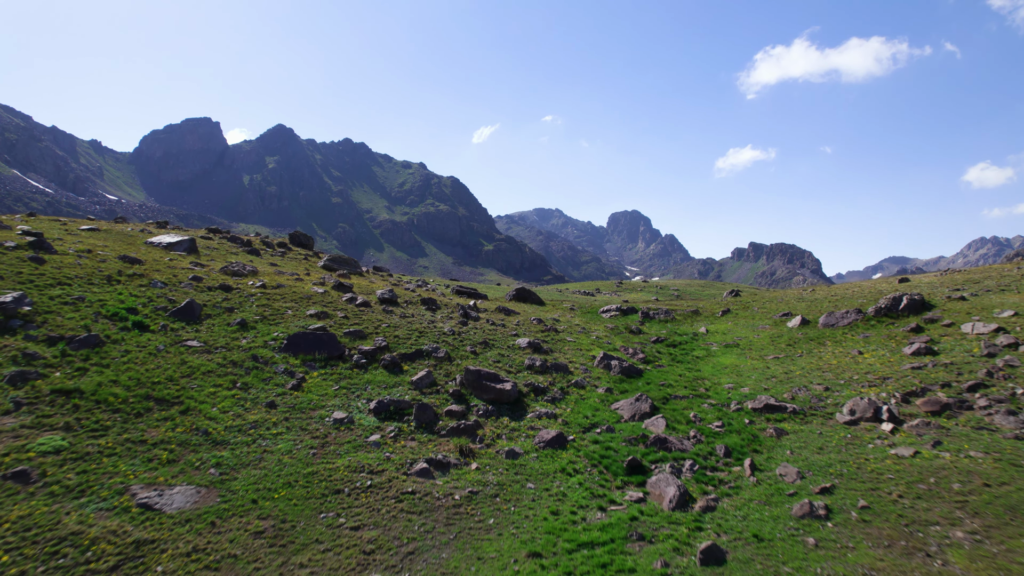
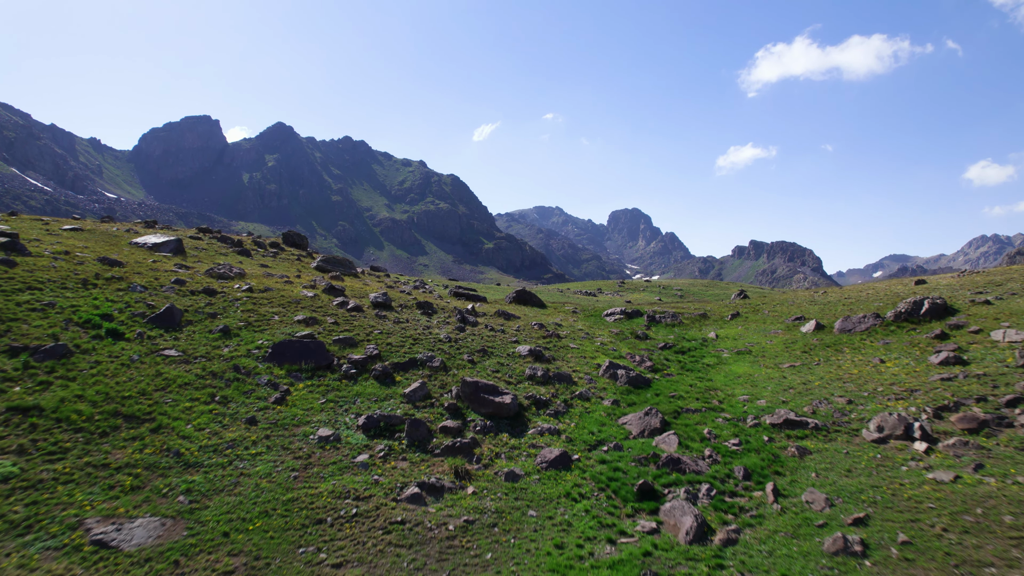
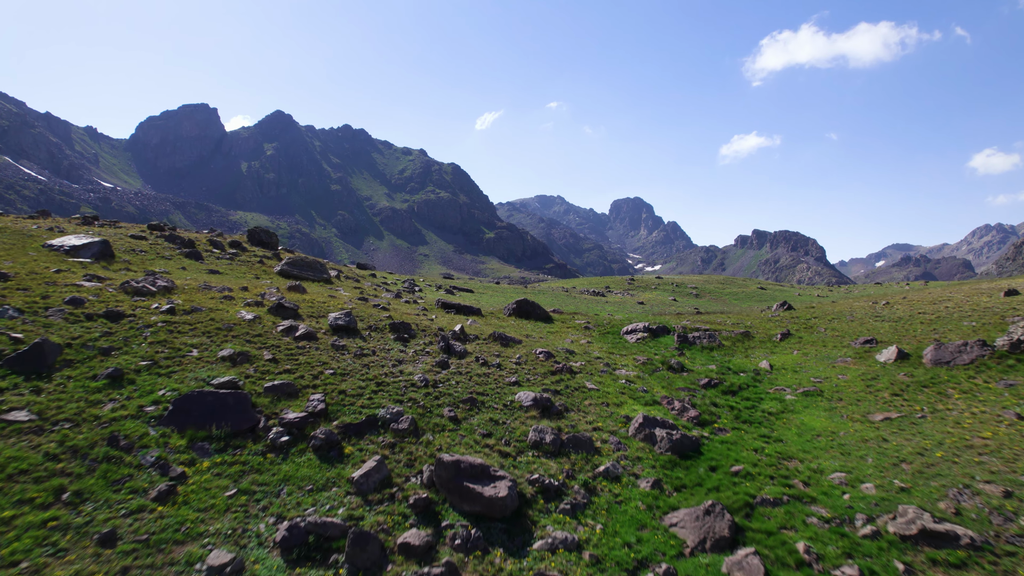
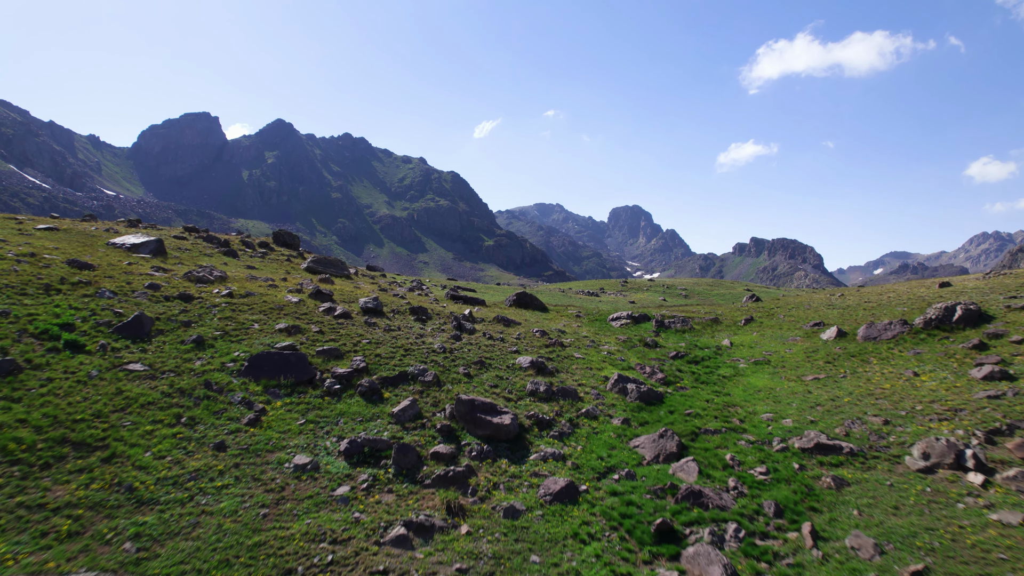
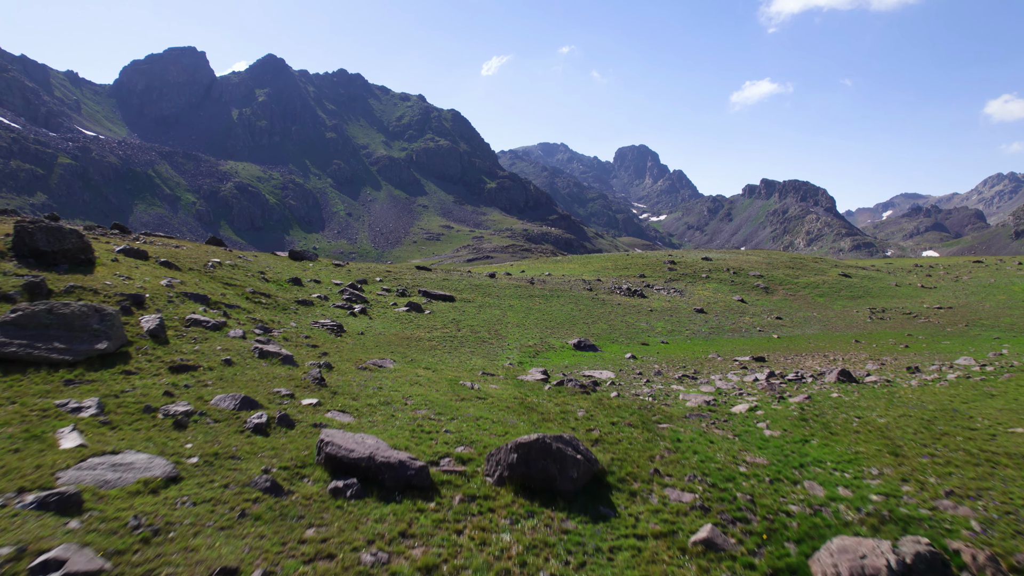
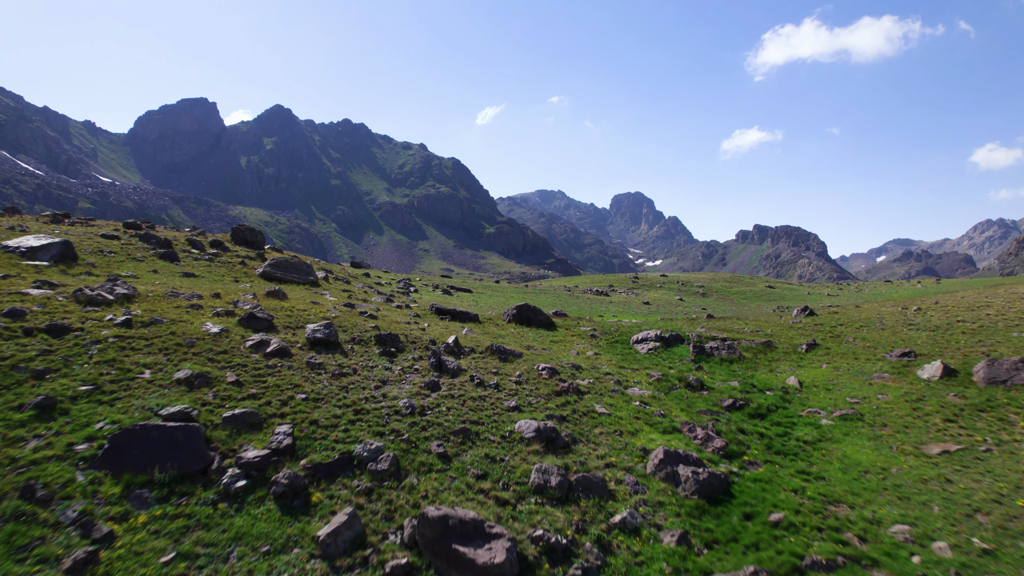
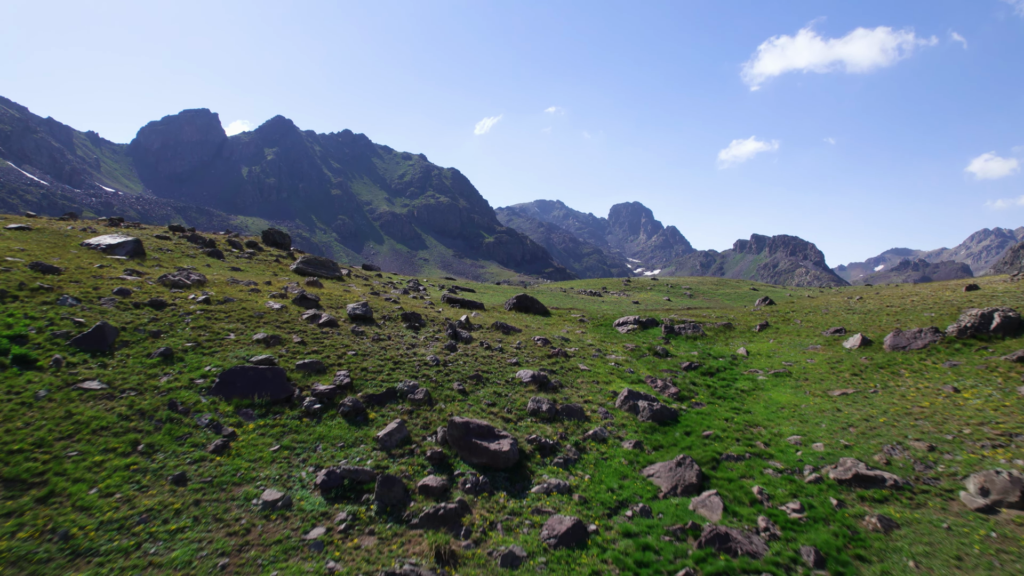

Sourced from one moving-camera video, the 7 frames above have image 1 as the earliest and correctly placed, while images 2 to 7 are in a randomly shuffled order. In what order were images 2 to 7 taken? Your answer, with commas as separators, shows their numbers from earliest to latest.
2, 4, 7, 3, 6, 5
